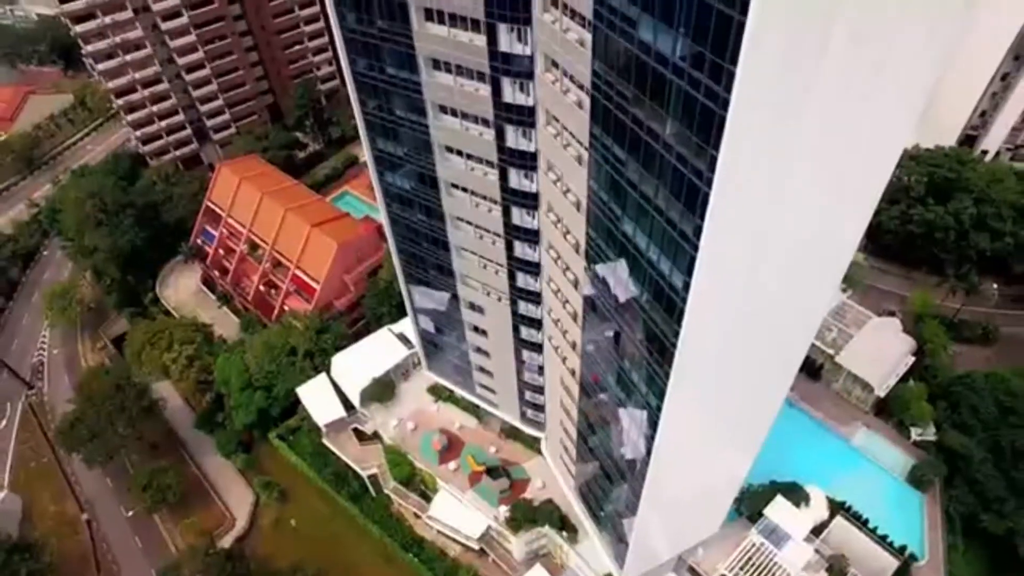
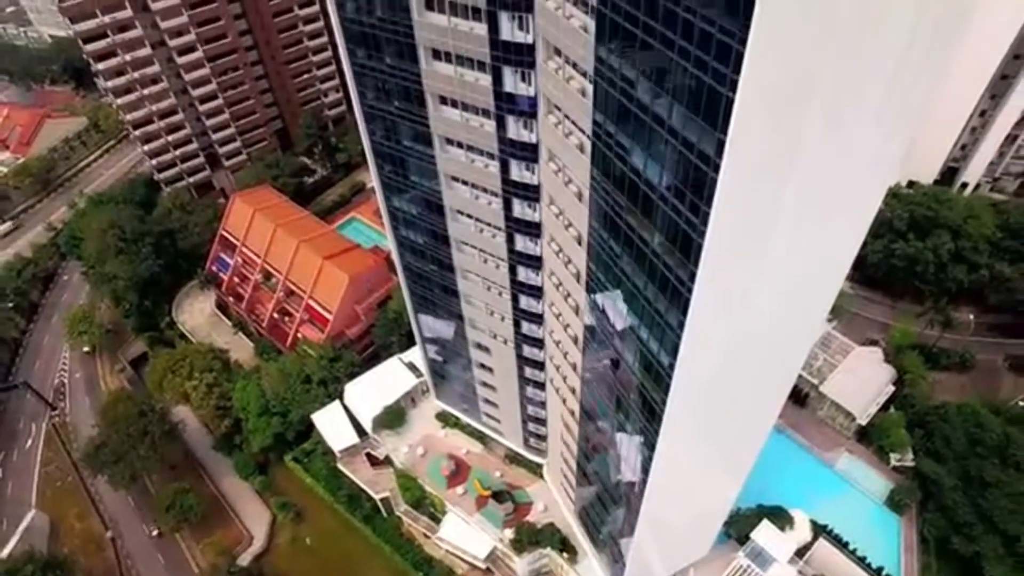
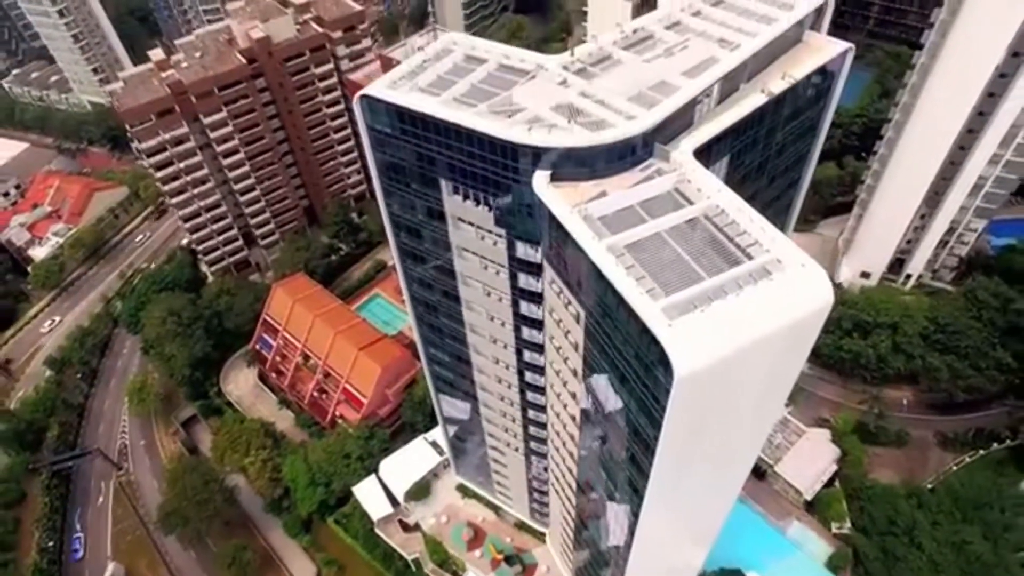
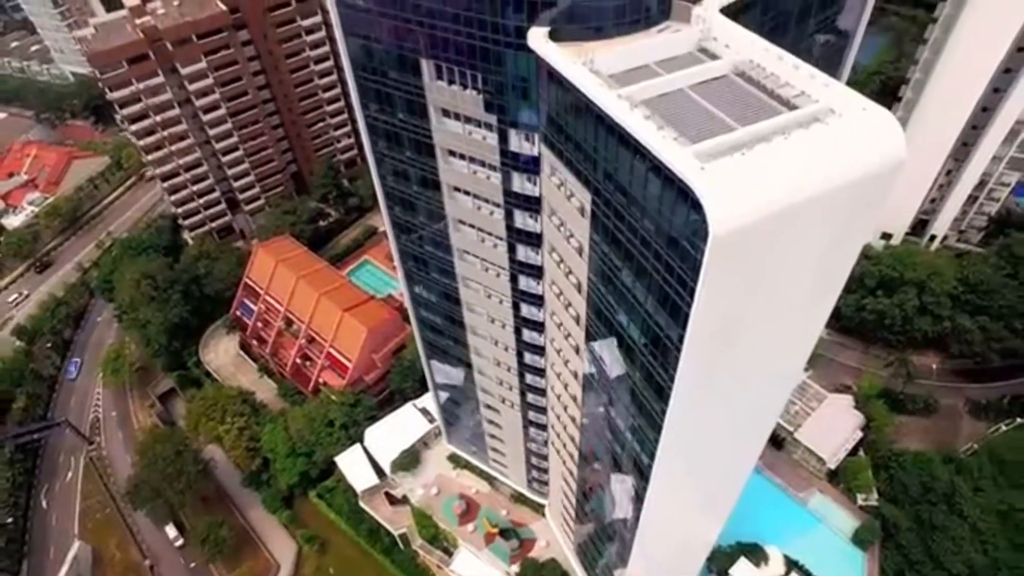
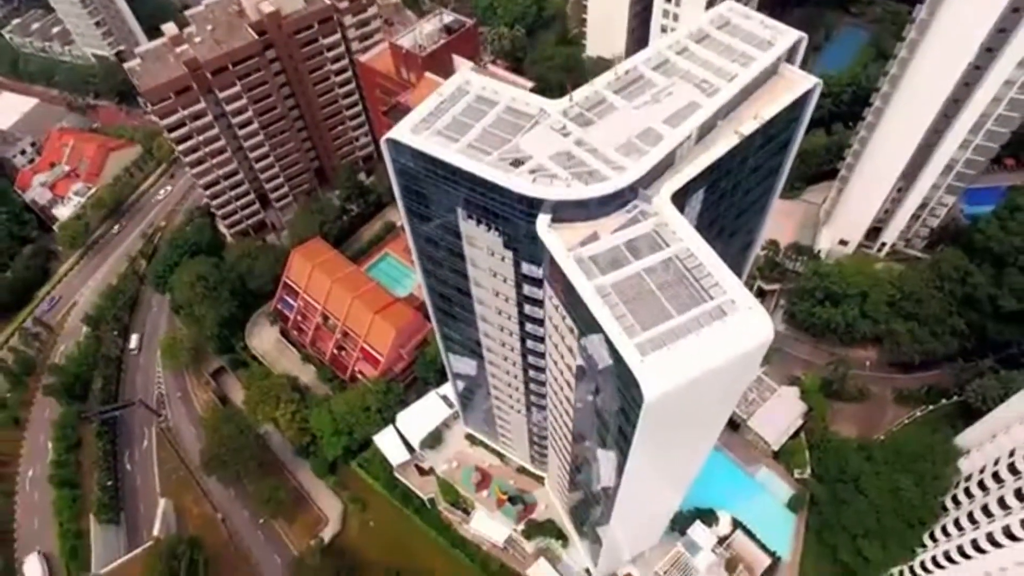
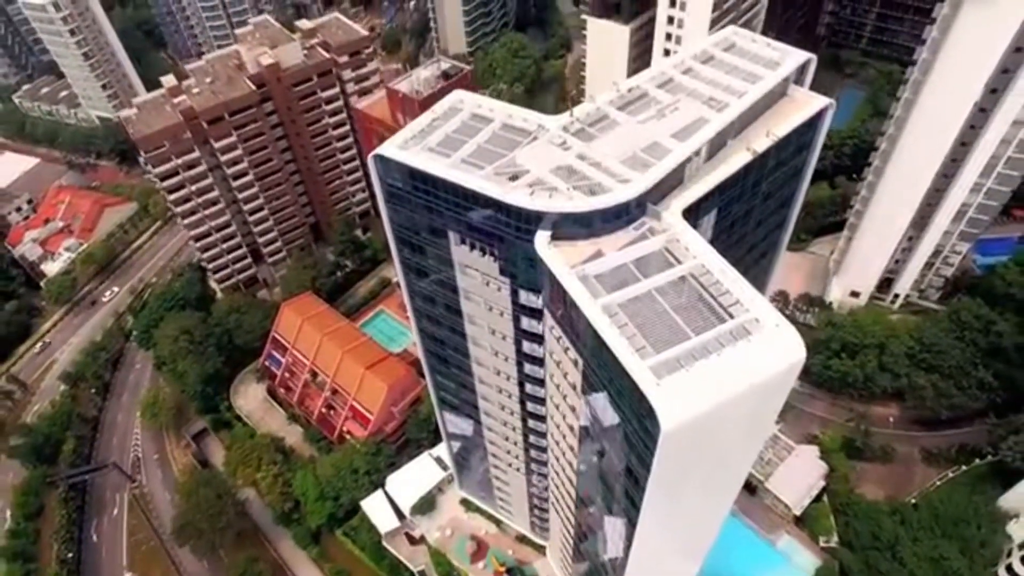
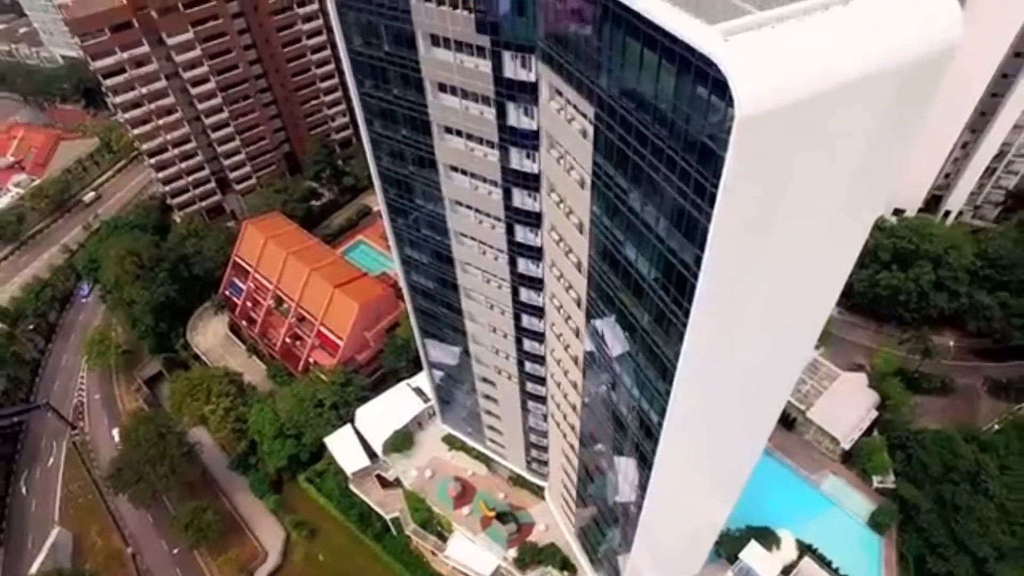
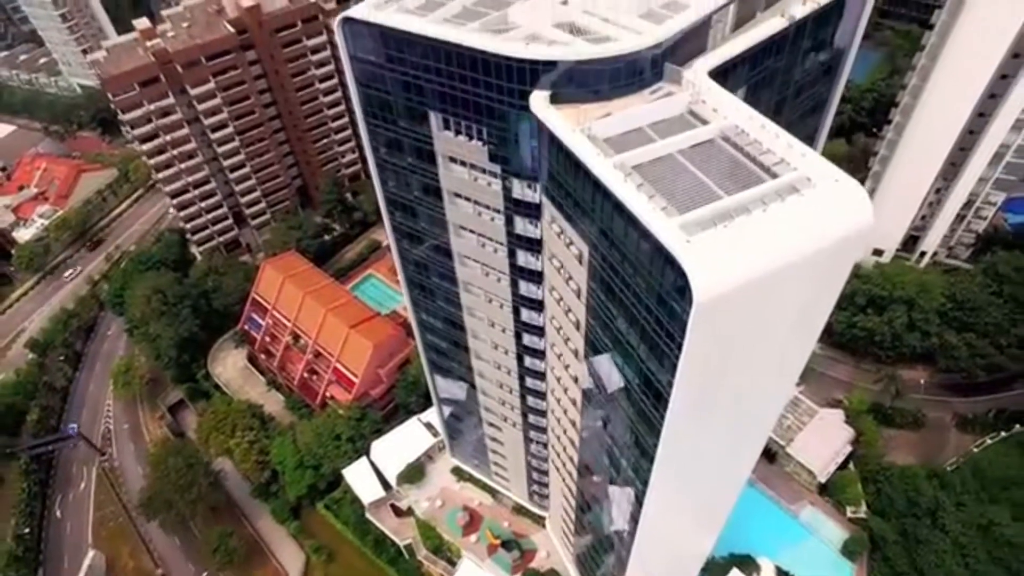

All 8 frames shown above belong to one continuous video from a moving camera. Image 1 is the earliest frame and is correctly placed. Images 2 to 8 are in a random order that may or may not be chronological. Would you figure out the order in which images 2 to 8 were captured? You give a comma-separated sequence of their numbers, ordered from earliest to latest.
2, 7, 4, 8, 3, 6, 5
